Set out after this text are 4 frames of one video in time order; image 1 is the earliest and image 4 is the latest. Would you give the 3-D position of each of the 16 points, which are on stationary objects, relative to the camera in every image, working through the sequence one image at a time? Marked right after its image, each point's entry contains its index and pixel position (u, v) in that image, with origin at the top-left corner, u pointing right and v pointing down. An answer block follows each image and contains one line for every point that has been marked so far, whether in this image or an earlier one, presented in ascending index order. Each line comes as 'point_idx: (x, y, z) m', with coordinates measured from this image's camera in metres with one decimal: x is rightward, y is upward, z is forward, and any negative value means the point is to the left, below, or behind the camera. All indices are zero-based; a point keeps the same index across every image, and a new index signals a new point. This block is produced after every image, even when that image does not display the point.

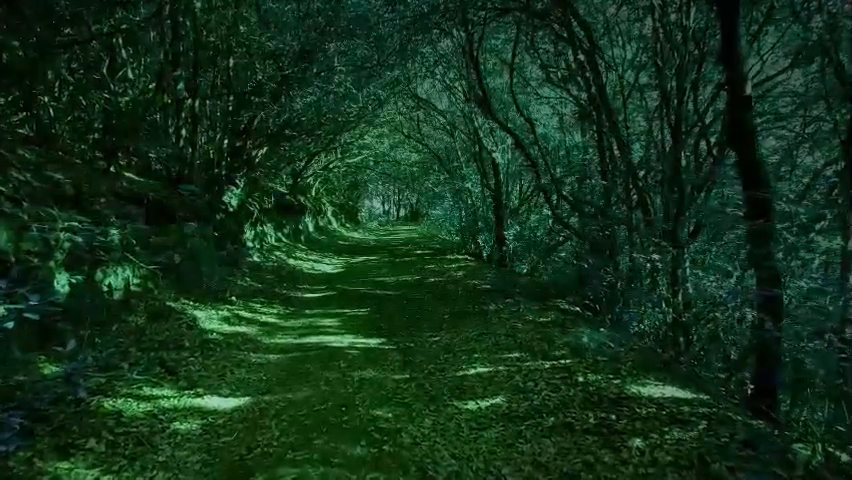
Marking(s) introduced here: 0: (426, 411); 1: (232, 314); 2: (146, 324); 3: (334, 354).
0: (0.0, -1.8, +6.0) m
1: (-3.7, -1.4, +10.9) m
2: (-4.3, -1.3, +9.0) m
3: (-1.3, -1.6, +8.3) m
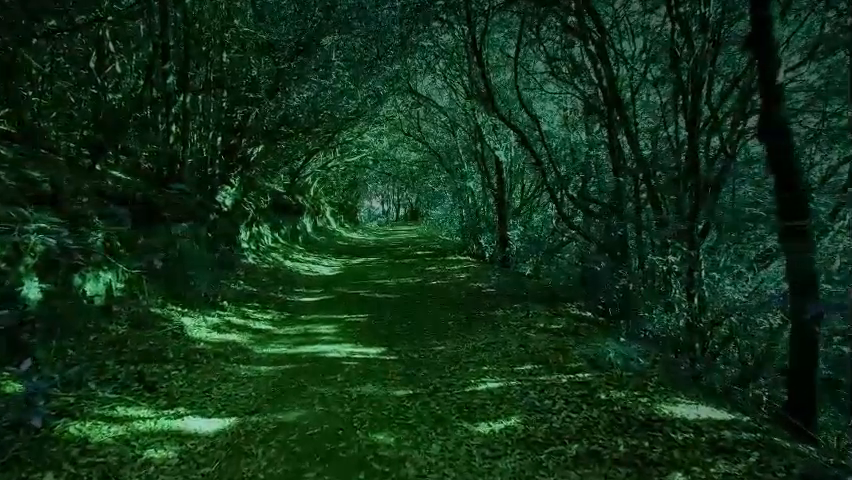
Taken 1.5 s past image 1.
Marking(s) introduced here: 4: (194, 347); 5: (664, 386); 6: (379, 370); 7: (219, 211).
0: (+0.1, -1.8, +5.3) m
1: (-3.6, -1.4, +10.3) m
2: (-4.3, -1.3, +8.3) m
3: (-1.3, -1.7, +7.7) m
4: (-3.4, -1.6, +8.5) m
5: (+2.6, -1.6, +6.2) m
6: (-0.6, -1.7, +7.5) m
7: (-6.0, +0.8, +16.9) m
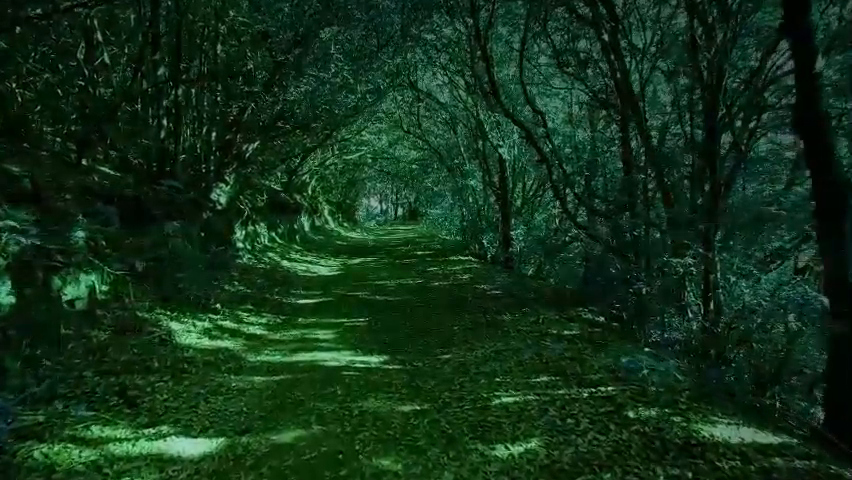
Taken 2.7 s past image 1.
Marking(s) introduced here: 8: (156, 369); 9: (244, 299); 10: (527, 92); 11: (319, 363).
0: (+0.2, -1.8, +4.8) m
1: (-3.6, -1.4, +9.7) m
2: (-4.2, -1.3, +7.7) m
3: (-1.2, -1.7, +7.1) m
4: (-3.3, -1.6, +7.9) m
5: (+2.7, -1.6, +5.7) m
6: (-0.5, -1.7, +6.9) m
7: (-6.0, +0.9, +16.3) m
8: (-3.3, -1.6, +7.1) m
9: (-3.9, -1.3, +12.4) m
10: (+2.9, +4.3, +16.9) m
11: (-1.4, -1.7, +7.8) m
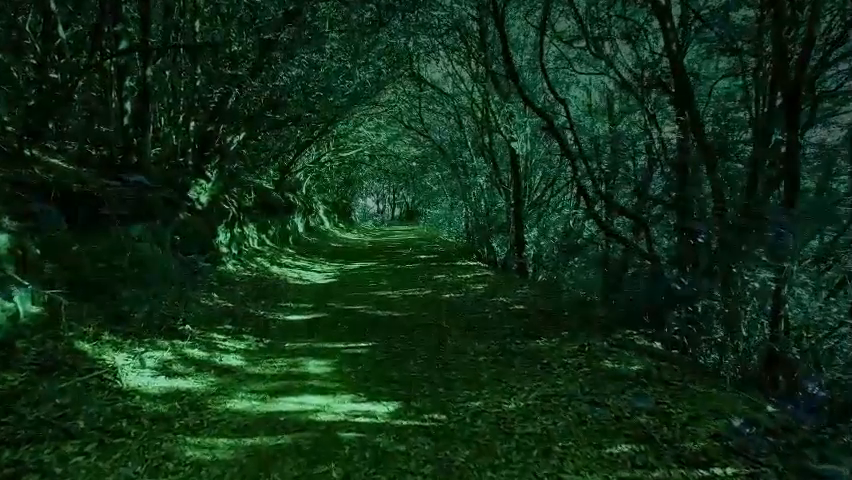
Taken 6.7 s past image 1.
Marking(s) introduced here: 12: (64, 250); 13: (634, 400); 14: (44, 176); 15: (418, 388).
0: (+0.4, -1.9, +2.8) m
1: (-3.3, -1.5, +7.7) m
2: (-4.0, -1.4, +5.7) m
3: (-0.9, -1.8, +5.1) m
4: (-3.1, -1.7, +5.9) m
5: (+2.9, -1.7, +3.7) m
6: (-0.3, -1.8, +4.9) m
7: (-5.8, +0.7, +14.3) m
8: (-3.0, -1.7, +5.1) m
9: (-3.7, -1.4, +10.4) m
10: (+3.1, +4.2, +15.0) m
11: (-1.2, -1.8, +5.8) m
12: (-5.2, -0.1, +8.4) m
13: (+2.0, -1.6, +5.8) m
14: (-6.3, +1.1, +9.5) m
15: (-0.1, -1.7, +6.7) m
